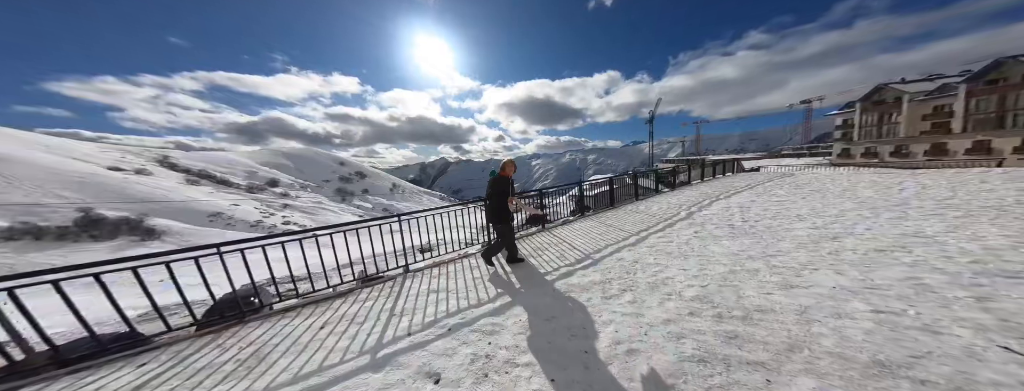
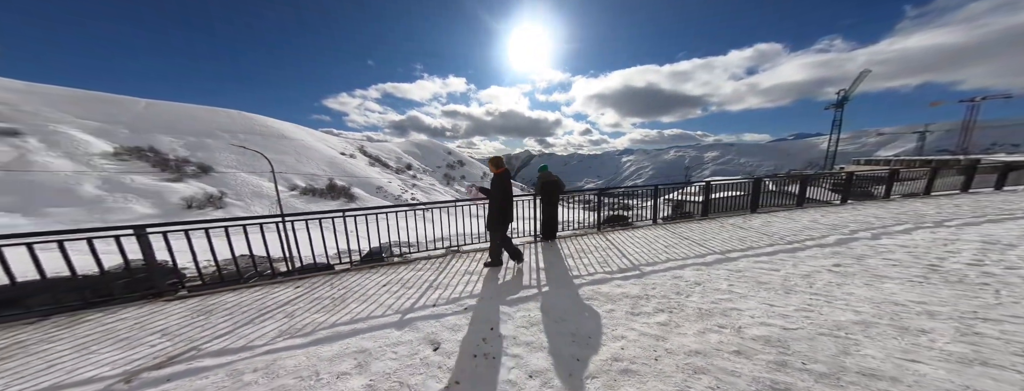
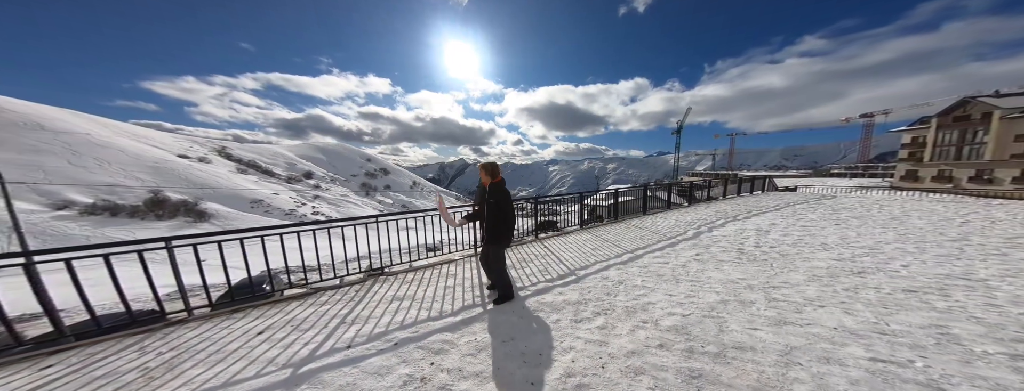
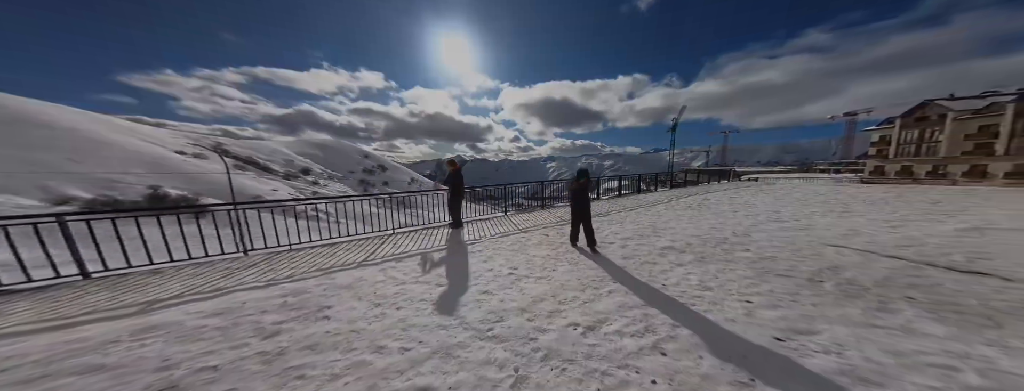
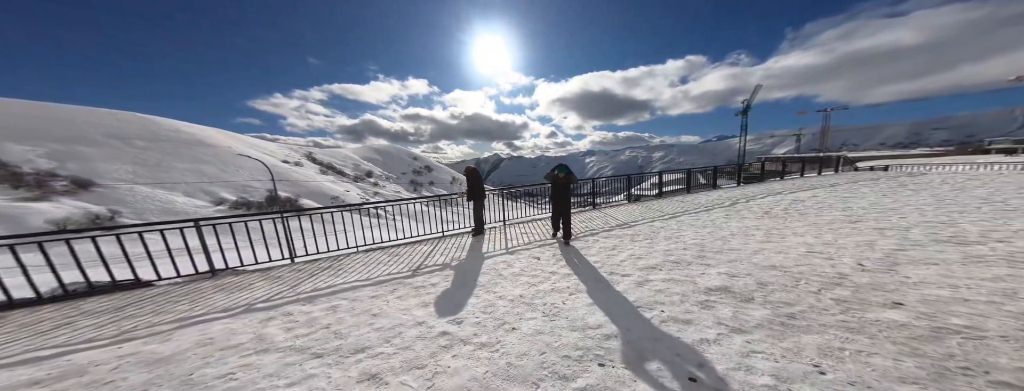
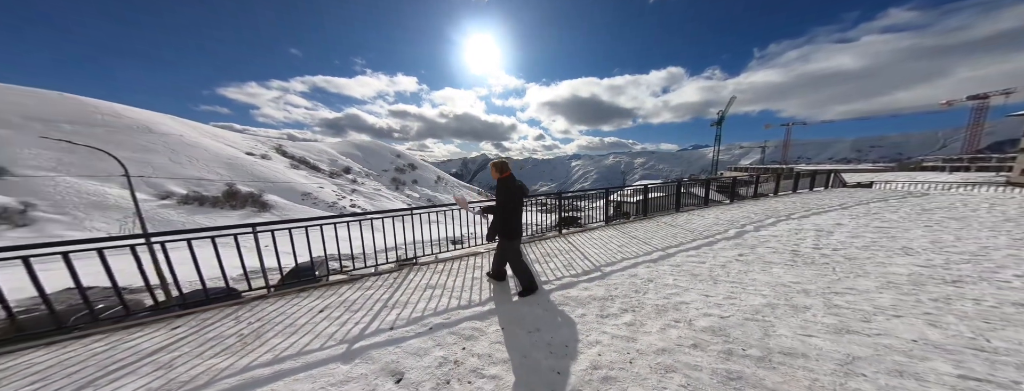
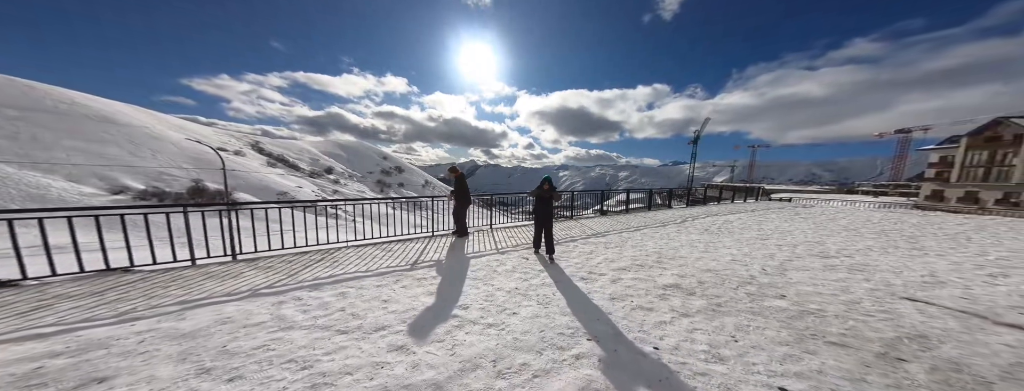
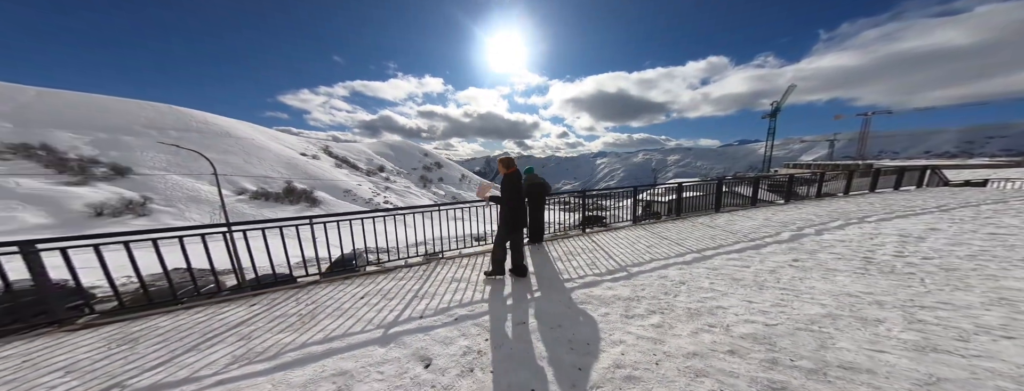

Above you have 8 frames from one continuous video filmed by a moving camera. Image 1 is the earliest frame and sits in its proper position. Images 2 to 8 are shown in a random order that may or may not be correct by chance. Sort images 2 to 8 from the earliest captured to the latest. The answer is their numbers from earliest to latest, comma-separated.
3, 6, 8, 2, 5, 7, 4
